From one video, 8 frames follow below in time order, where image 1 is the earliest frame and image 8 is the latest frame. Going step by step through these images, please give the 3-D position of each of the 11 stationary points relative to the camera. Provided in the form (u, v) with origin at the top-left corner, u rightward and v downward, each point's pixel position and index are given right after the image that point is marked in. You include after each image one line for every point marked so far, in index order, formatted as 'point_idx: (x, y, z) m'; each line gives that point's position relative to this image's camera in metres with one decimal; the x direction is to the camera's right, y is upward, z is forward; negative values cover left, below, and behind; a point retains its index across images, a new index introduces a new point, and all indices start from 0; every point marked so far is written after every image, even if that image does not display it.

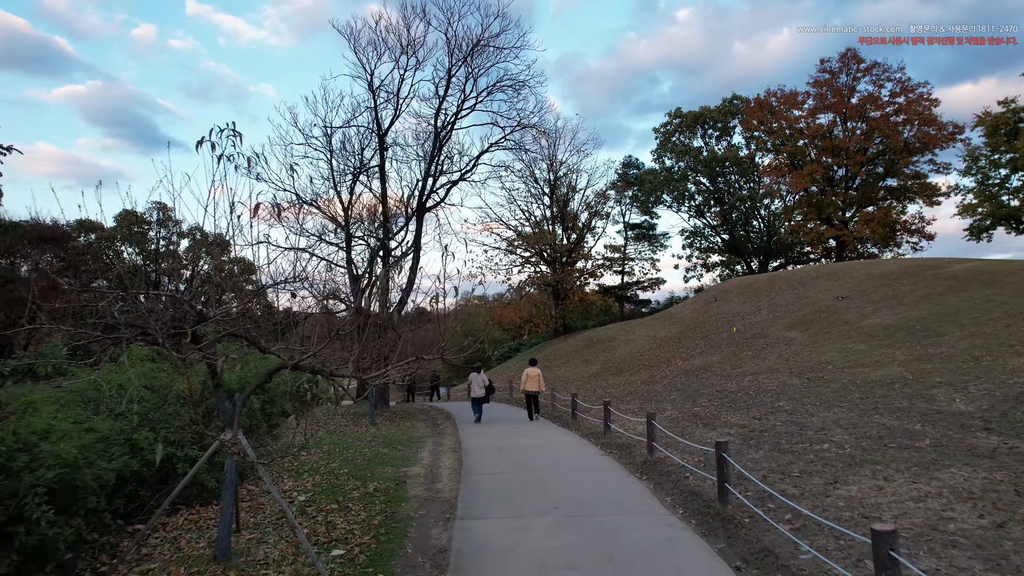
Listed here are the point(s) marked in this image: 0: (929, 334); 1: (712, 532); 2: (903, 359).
0: (+10.5, -1.0, +16.9) m
1: (+1.8, -2.1, +5.9) m
2: (+8.8, -1.5, +15.1) m
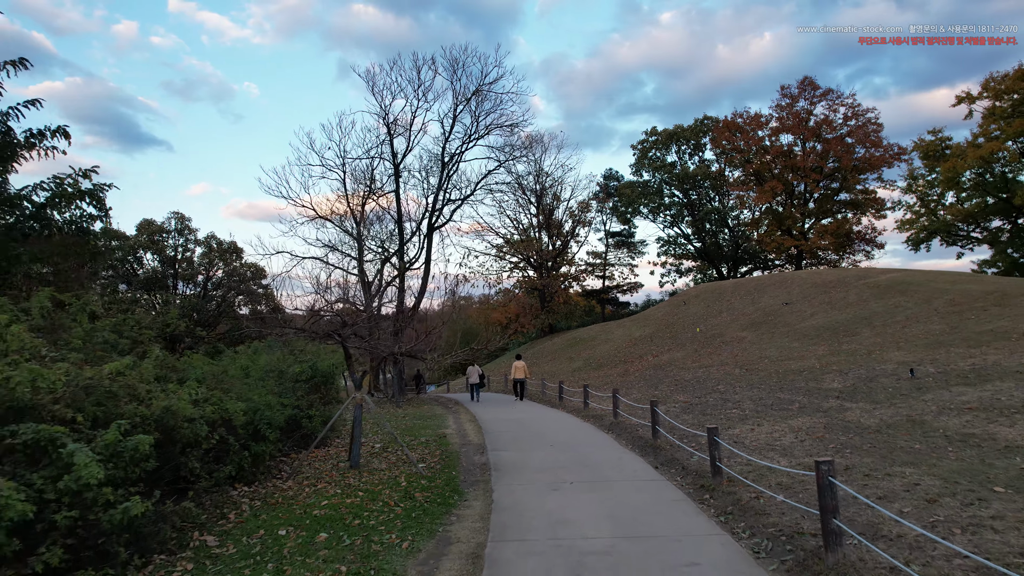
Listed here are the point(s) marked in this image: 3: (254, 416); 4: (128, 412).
0: (+10.4, -1.3, +21.0) m
1: (+2.0, -2.3, +9.8) m
2: (+8.8, -1.8, +19.2) m
3: (-3.1, -1.6, +8.4) m
4: (-3.3, -1.0, +5.7) m
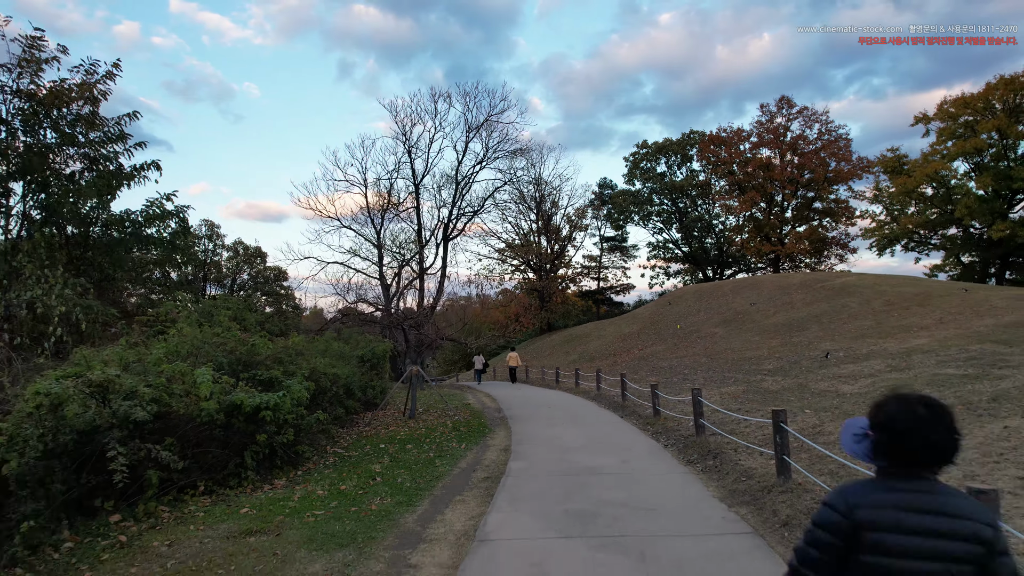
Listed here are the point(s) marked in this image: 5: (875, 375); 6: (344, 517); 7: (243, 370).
0: (+10.6, -1.4, +25.0) m
1: (+2.2, -2.4, +13.8) m
2: (+8.9, -1.9, +23.2) m
3: (-2.9, -1.7, +12.4) m
4: (-3.1, -1.1, +9.7) m
5: (+6.6, -1.5, +12.3) m
6: (-1.5, -2.1, +6.1) m
7: (-3.4, -1.0, +8.6) m
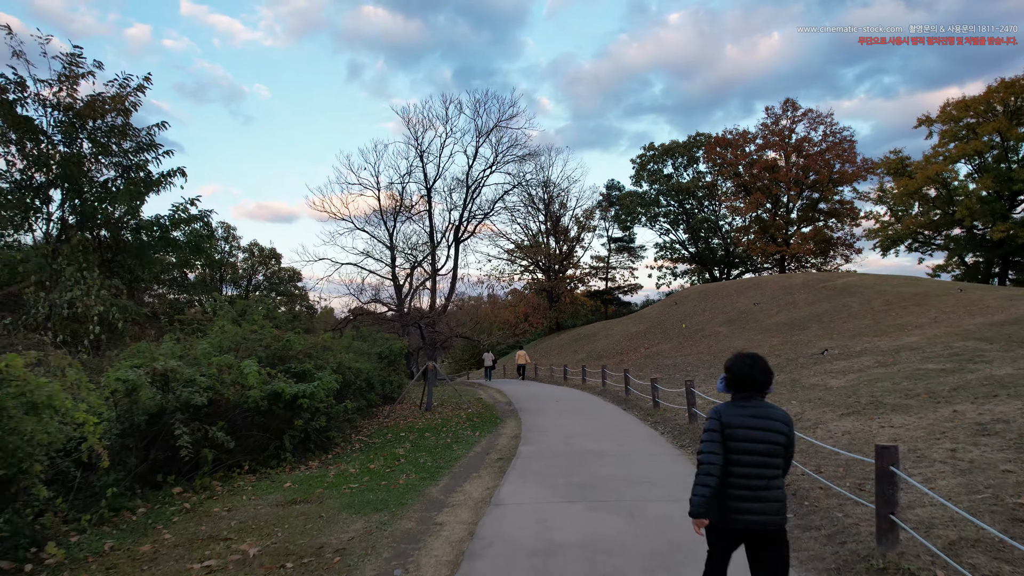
0: (+10.9, -1.4, +25.7) m
1: (+2.4, -2.4, +14.6) m
2: (+9.3, -1.9, +23.9) m
3: (-2.7, -1.7, +13.3) m
4: (-2.9, -1.1, +10.6) m
5: (+6.8, -1.5, +13.1) m
6: (-1.4, -2.1, +7.0) m
7: (-3.3, -1.1, +9.6) m
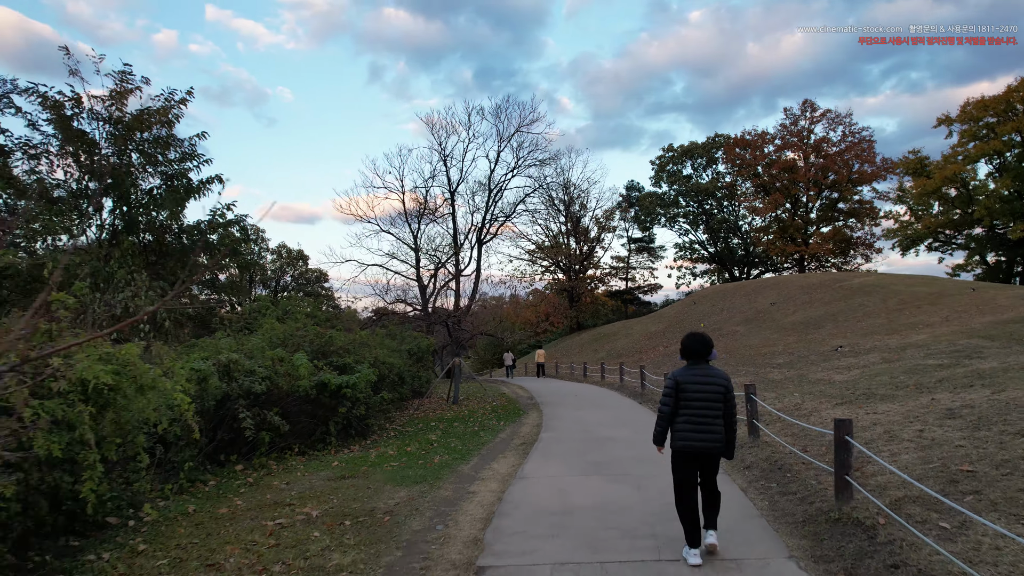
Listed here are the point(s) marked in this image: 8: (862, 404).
0: (+11.8, -1.4, +26.2) m
1: (+2.8, -2.4, +15.4) m
2: (+10.0, -1.9, +24.5) m
3: (-2.3, -1.7, +14.3) m
4: (-2.5, -1.1, +11.6) m
5: (+7.2, -1.5, +13.8) m
6: (-1.2, -2.1, +8.0) m
7: (-2.9, -1.1, +10.5) m
8: (+4.3, -1.4, +8.3) m
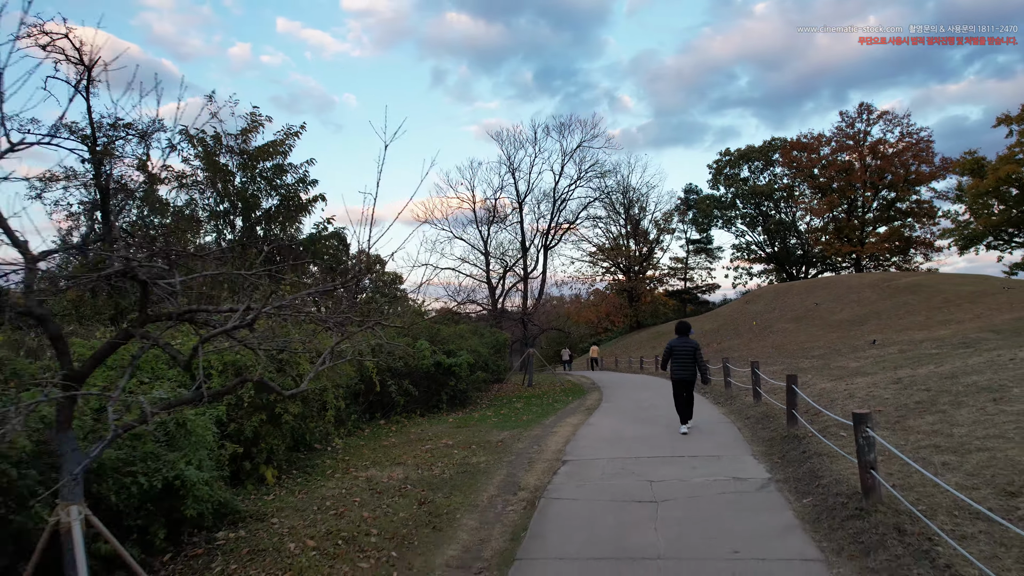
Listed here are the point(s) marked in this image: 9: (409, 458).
0: (+14.4, -1.3, +28.0) m
1: (+4.6, -2.5, +18.1) m
2: (+12.6, -1.9, +26.5) m
3: (-0.6, -1.8, +17.4) m
4: (-1.1, -1.2, +14.7) m
5: (+8.8, -1.6, +16.1) m
6: (-0.1, -2.2, +11.0) m
7: (-1.6, -1.2, +13.7) m
8: (+5.4, -1.4, +10.9) m
9: (-1.2, -2.1, +8.3) m
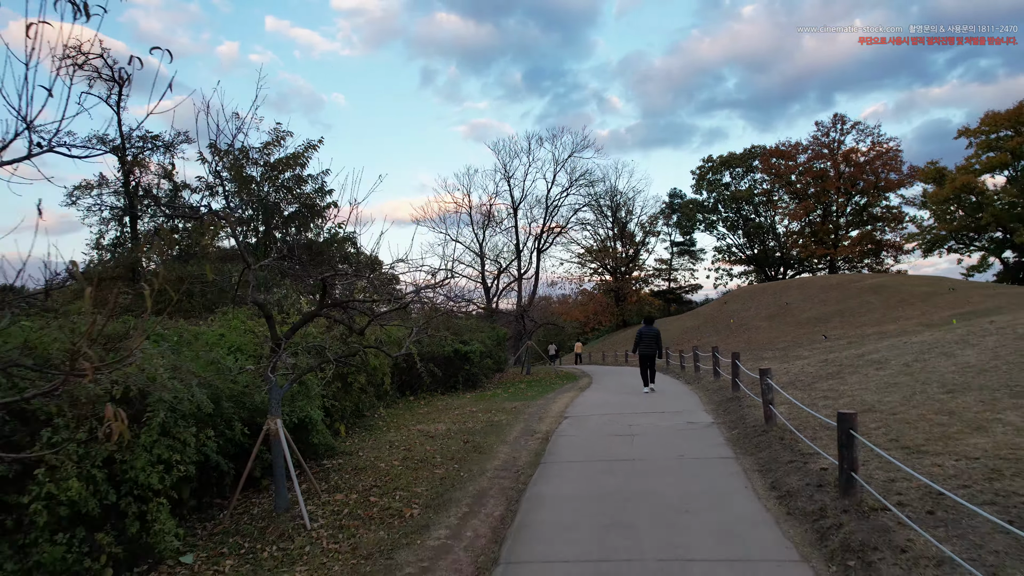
0: (+14.3, -1.4, +30.7) m
1: (+4.6, -2.5, +20.6) m
2: (+12.4, -1.9, +29.1) m
3: (-0.6, -1.8, +19.8) m
4: (-1.0, -1.2, +17.1) m
5: (+8.8, -1.6, +18.6) m
6: (+0.1, -2.2, +13.4) m
7: (-1.5, -1.1, +16.1) m
8: (+5.5, -1.4, +13.4) m
9: (-1.0, -2.1, +10.7) m
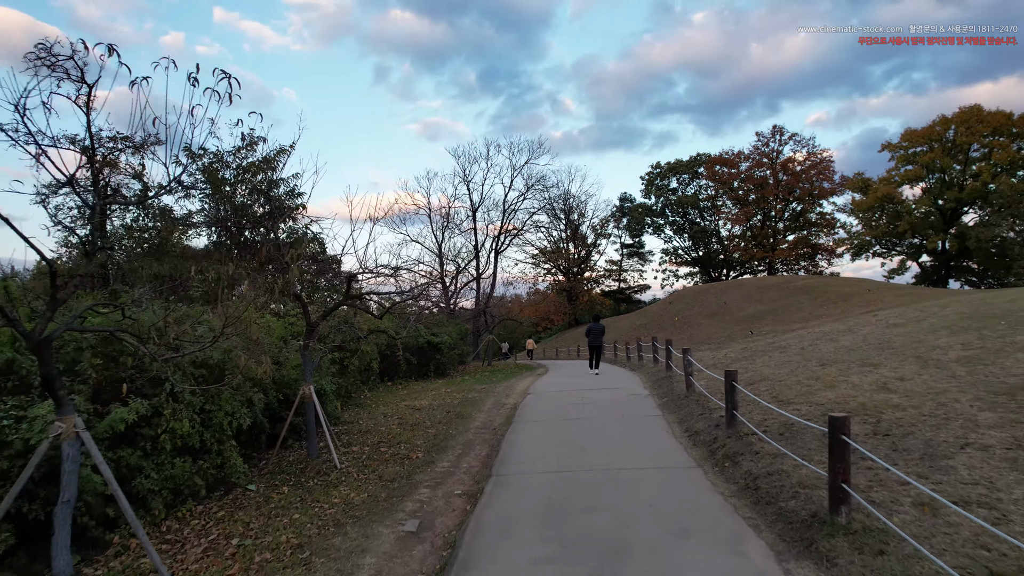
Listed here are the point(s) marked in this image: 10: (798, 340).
0: (+12.3, -1.4, +33.5) m
1: (+3.4, -2.5, +22.7) m
2: (+10.6, -1.9, +31.8) m
3: (-1.8, -1.7, +21.6) m
4: (-2.0, -1.1, +18.9) m
5: (+7.7, -1.6, +21.1) m
6: (-0.6, -2.1, +15.2) m
7: (-2.4, -1.1, +17.8) m
8: (+4.8, -1.4, +15.6) m
9: (-1.6, -2.0, +12.4) m
10: (+5.1, -0.9, +12.2) m
